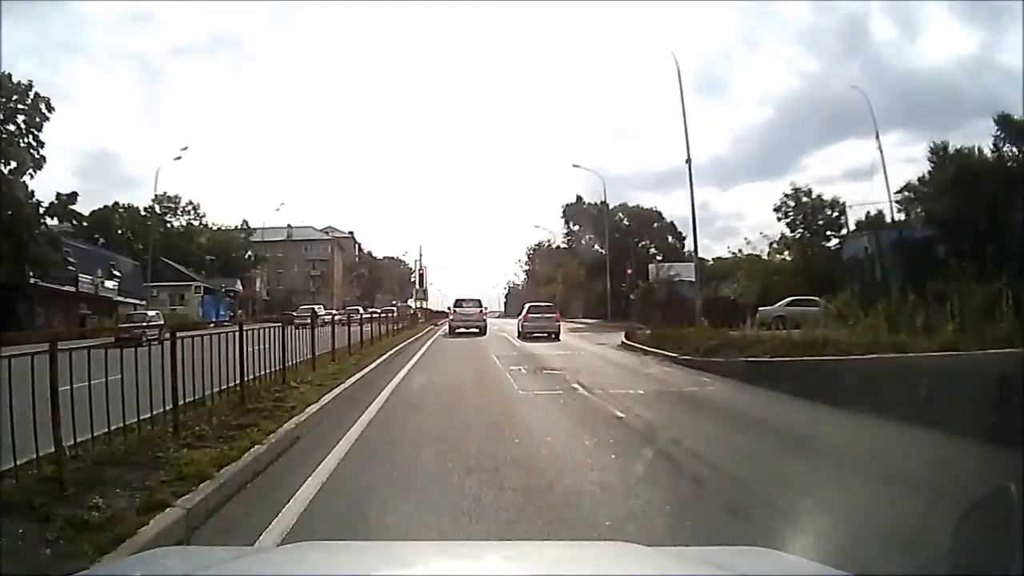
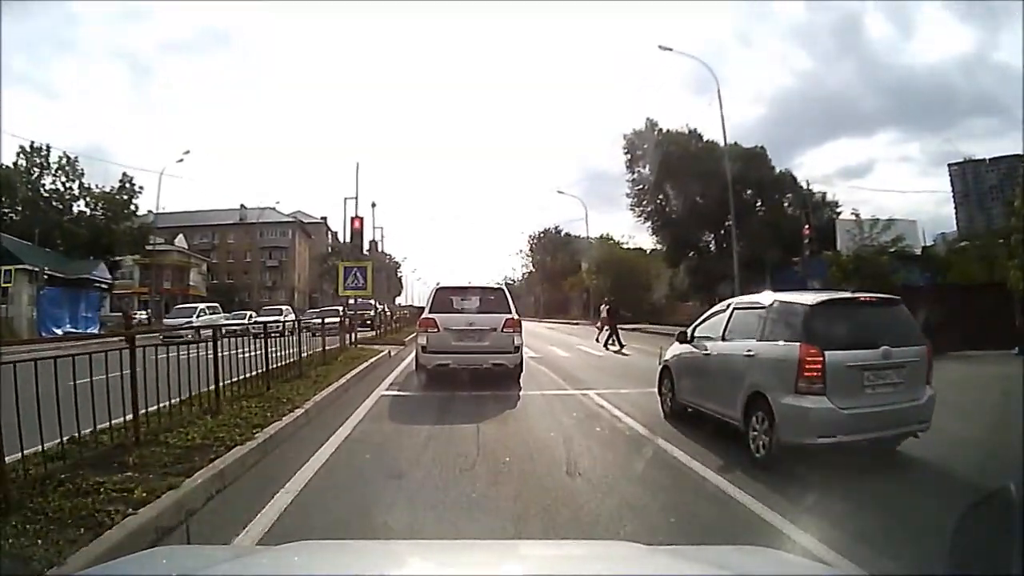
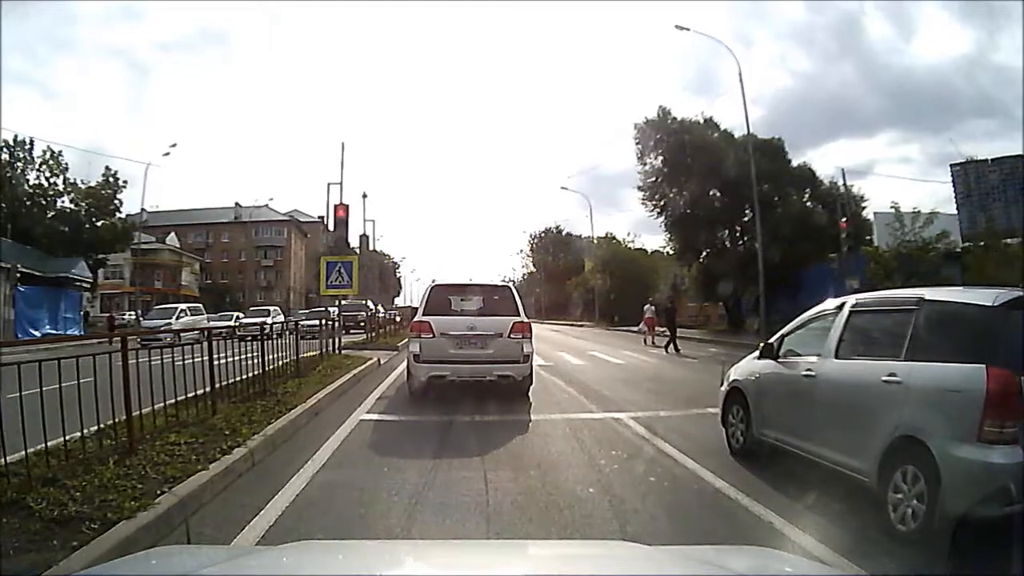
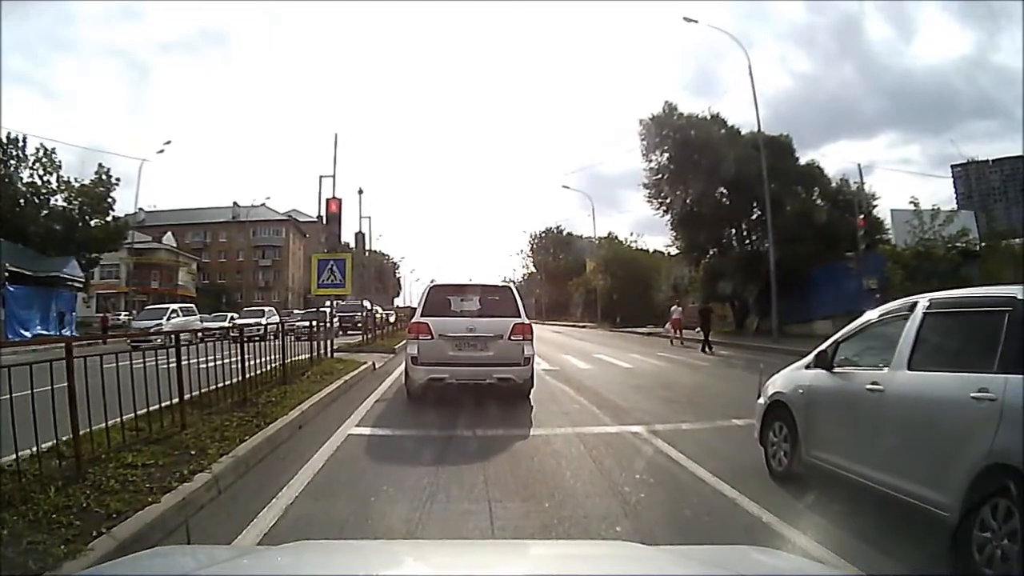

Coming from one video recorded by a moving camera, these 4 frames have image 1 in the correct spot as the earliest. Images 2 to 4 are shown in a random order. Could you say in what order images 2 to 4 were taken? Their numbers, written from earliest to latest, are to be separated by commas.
2, 3, 4
